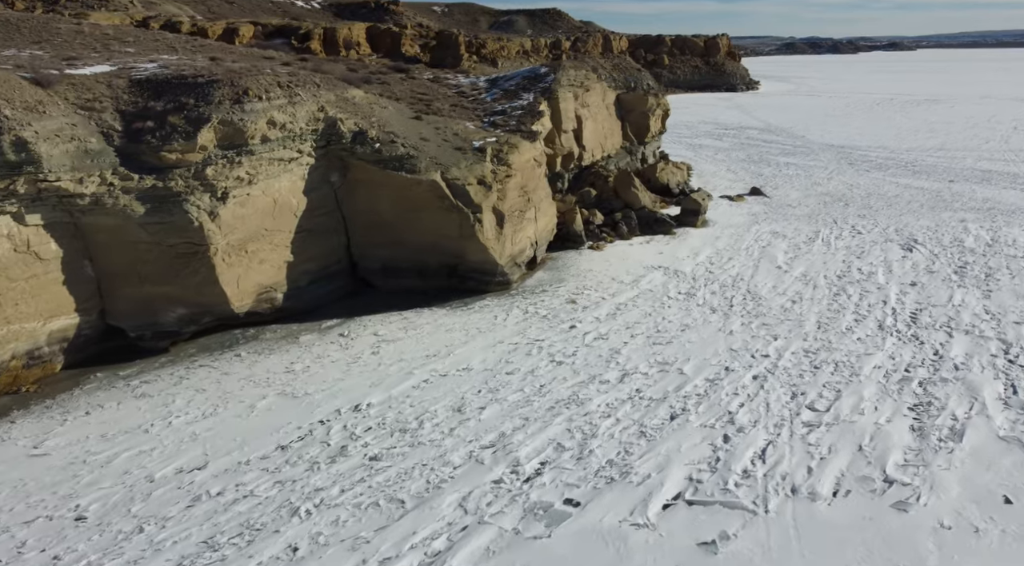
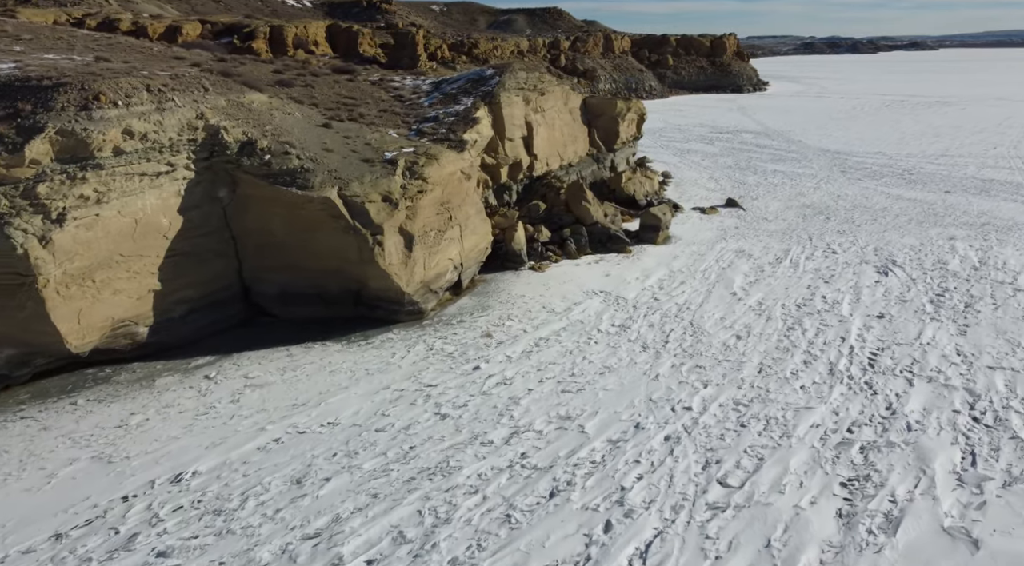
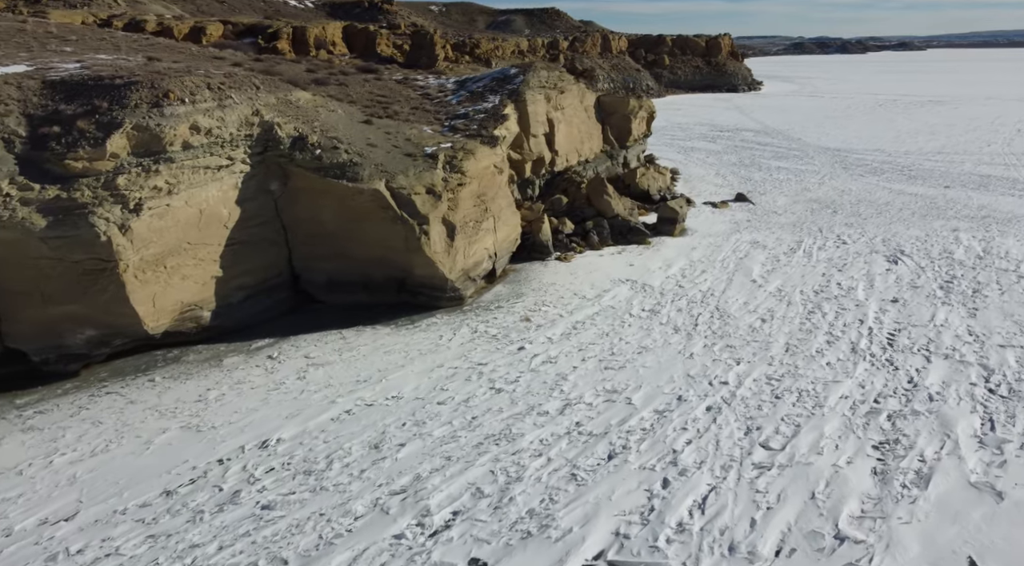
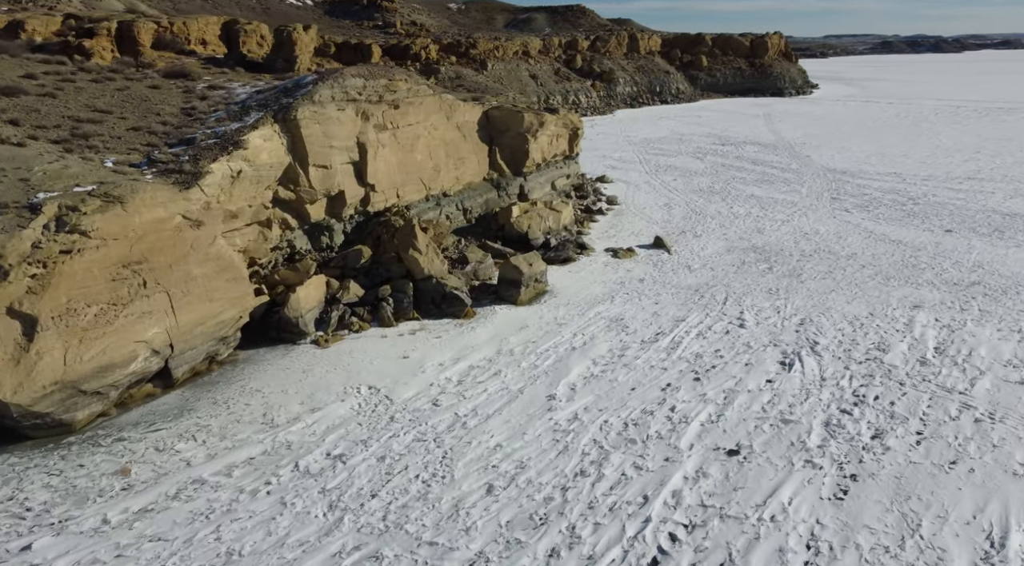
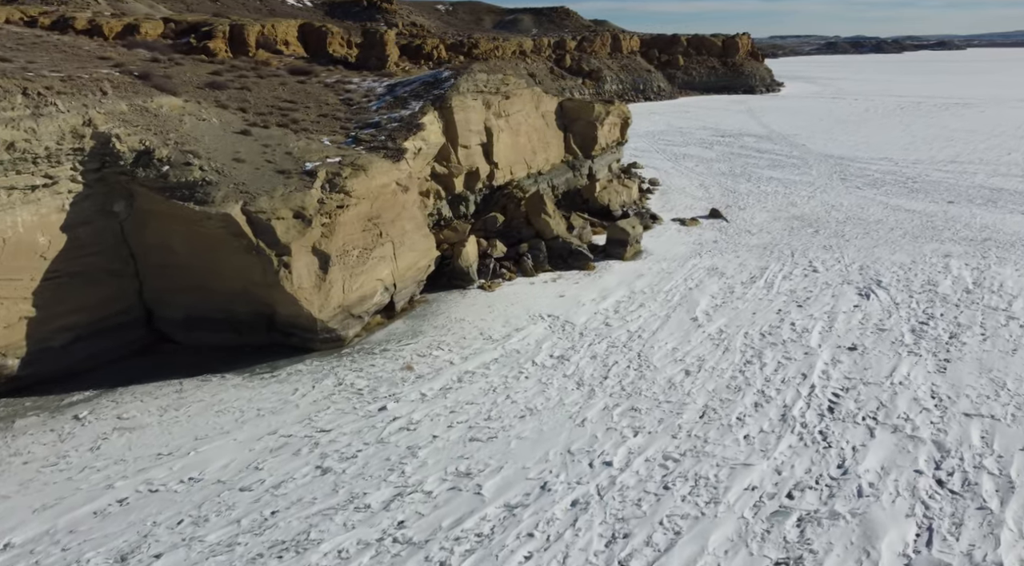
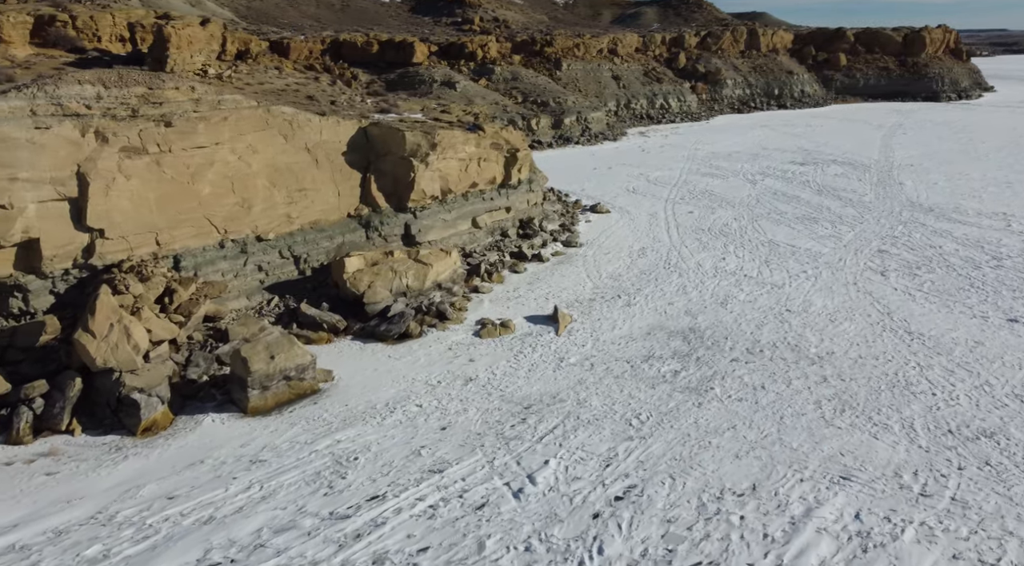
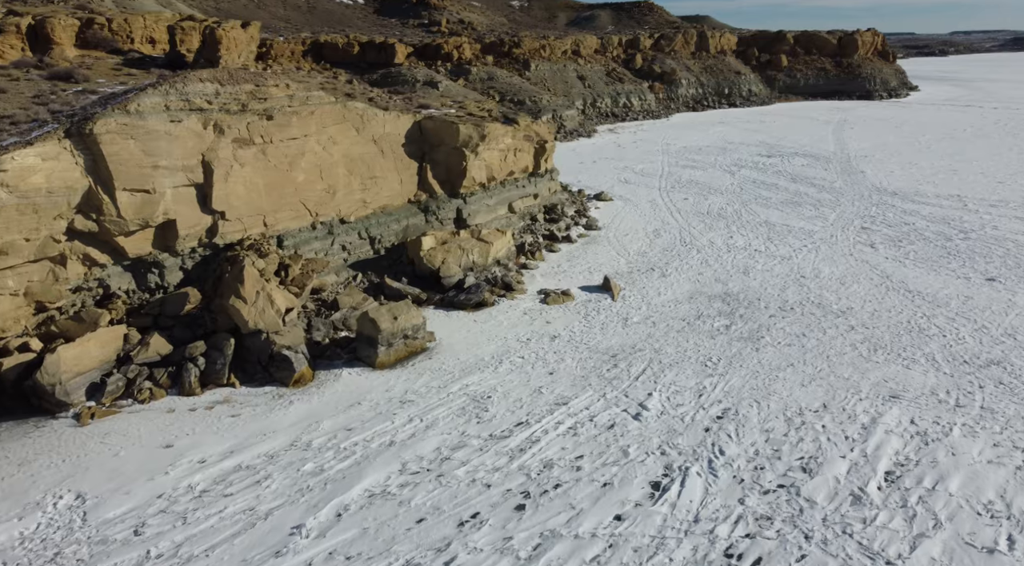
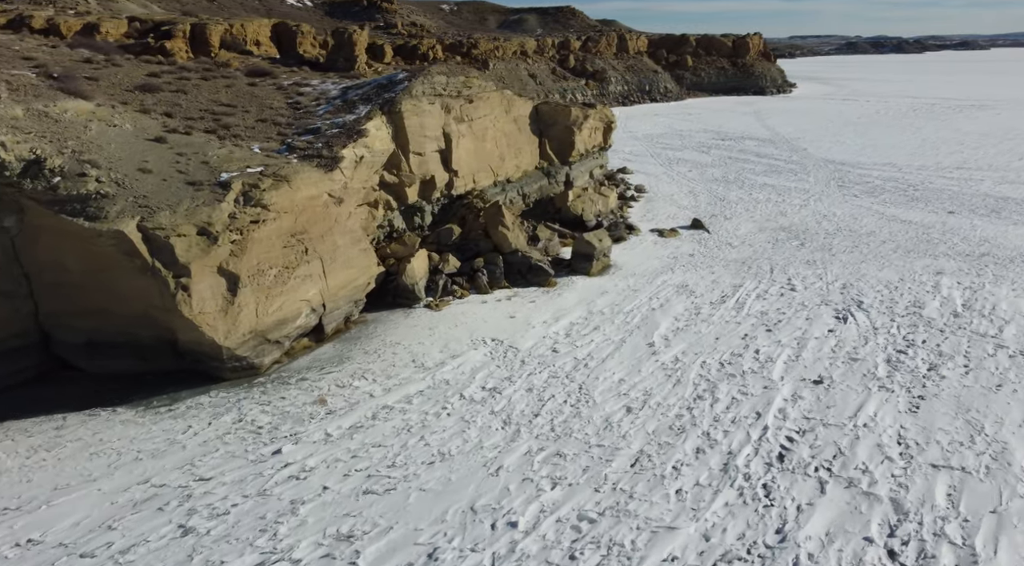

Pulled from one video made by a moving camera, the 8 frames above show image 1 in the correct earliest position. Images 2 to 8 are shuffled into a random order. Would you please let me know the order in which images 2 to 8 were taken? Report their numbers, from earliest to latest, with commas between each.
3, 2, 5, 8, 4, 7, 6
